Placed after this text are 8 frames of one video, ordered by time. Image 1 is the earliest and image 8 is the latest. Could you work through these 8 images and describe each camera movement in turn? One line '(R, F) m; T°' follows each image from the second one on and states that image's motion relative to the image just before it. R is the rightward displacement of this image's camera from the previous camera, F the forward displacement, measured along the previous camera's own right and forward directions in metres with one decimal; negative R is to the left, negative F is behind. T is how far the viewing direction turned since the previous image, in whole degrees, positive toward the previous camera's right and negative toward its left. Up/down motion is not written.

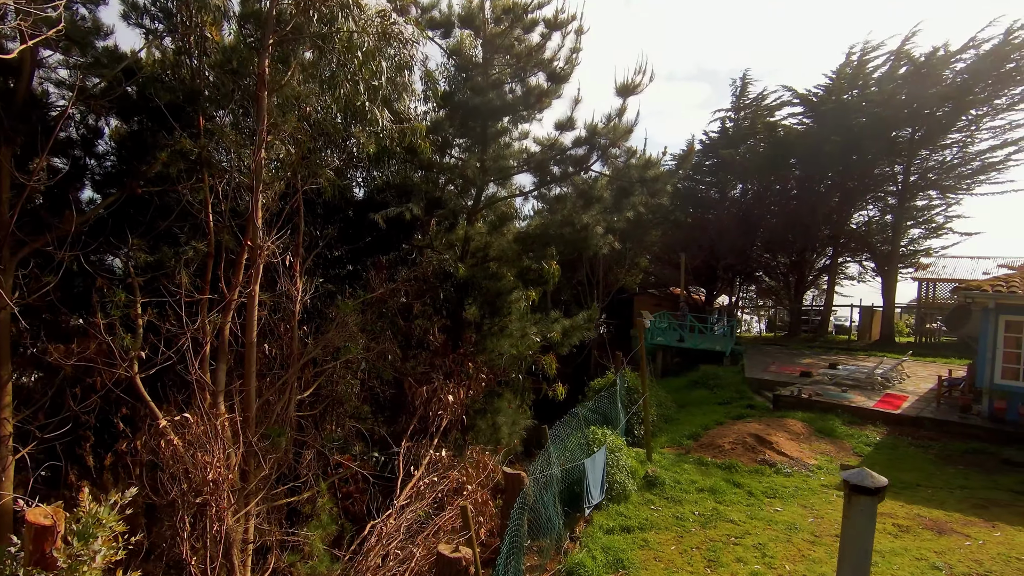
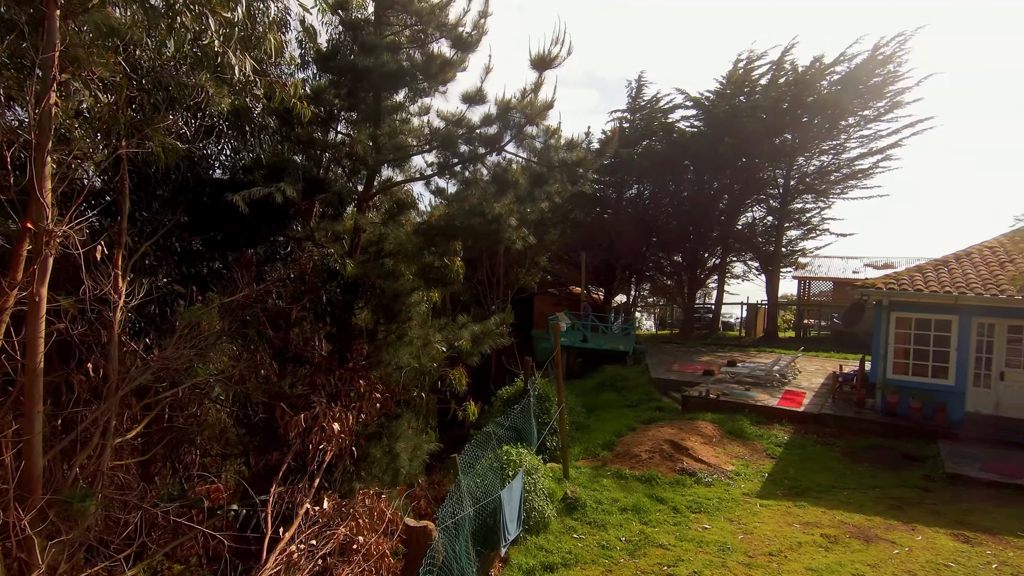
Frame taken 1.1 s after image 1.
(-0.1, +1.1) m; +10°
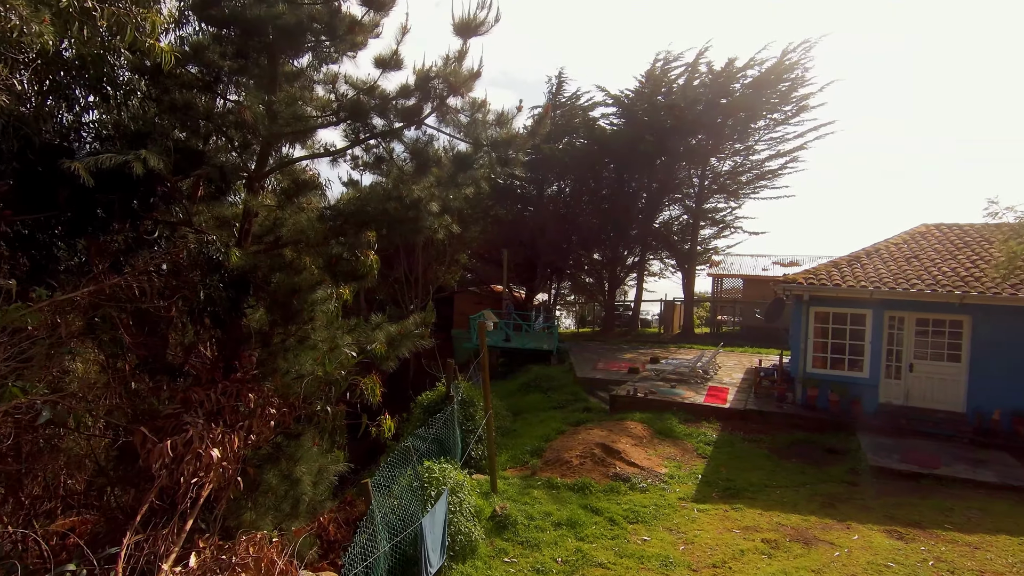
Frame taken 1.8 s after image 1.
(0.0, +0.8) m; +8°
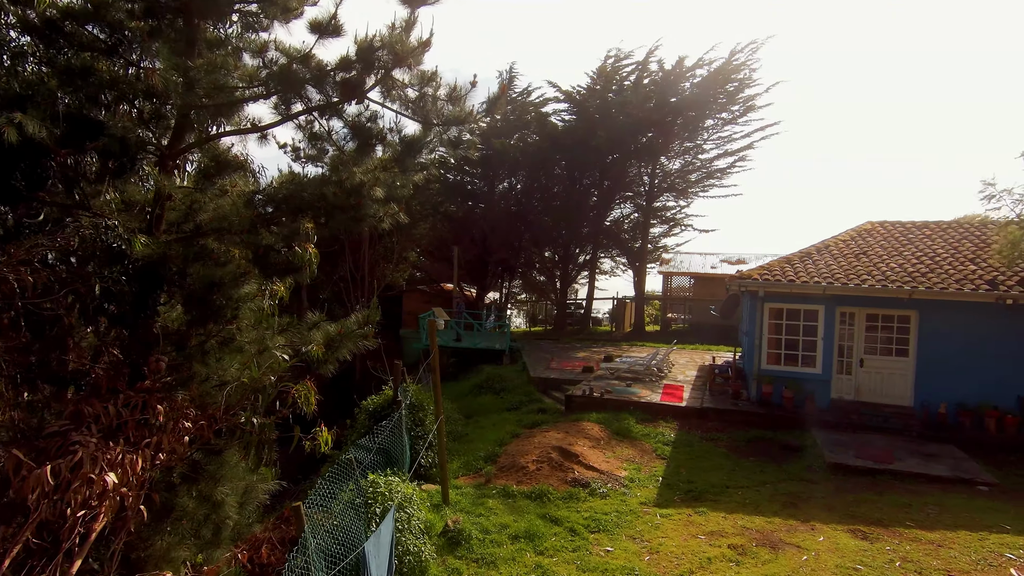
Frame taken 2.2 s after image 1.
(0.0, +0.5) m; +5°
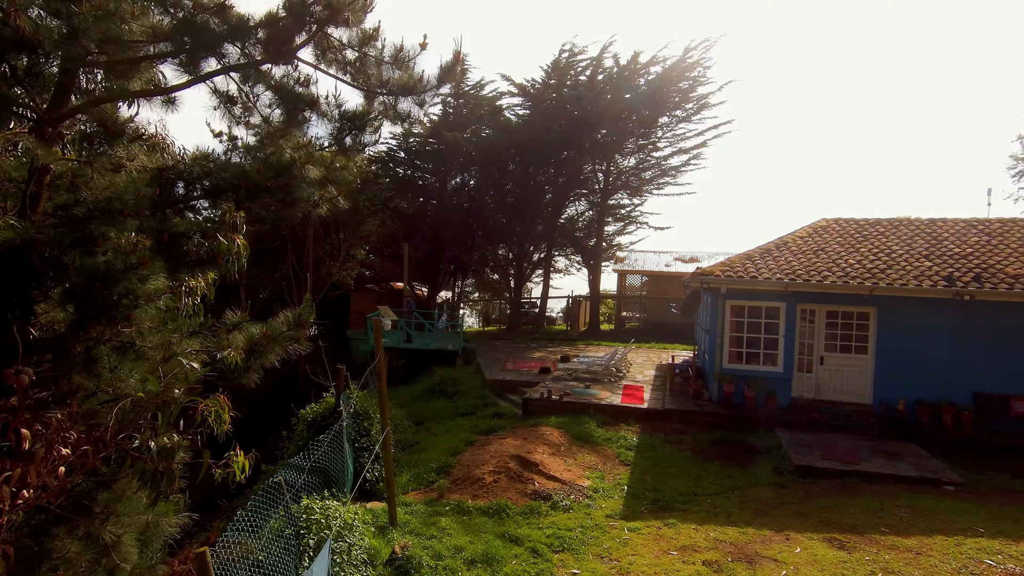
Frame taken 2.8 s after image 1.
(0.0, +0.6) m; +5°
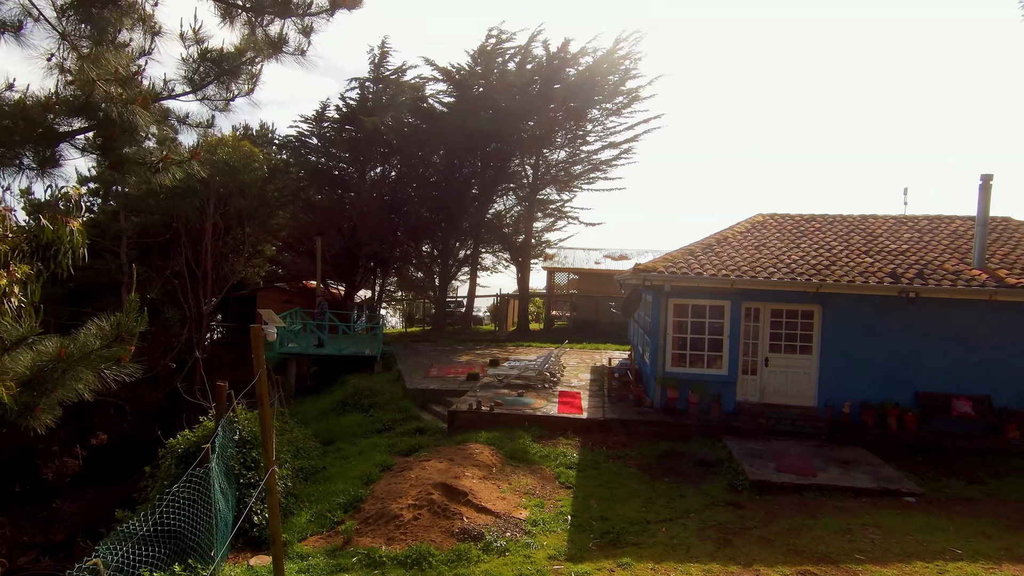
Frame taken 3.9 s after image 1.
(0.0, +1.2) m; +7°
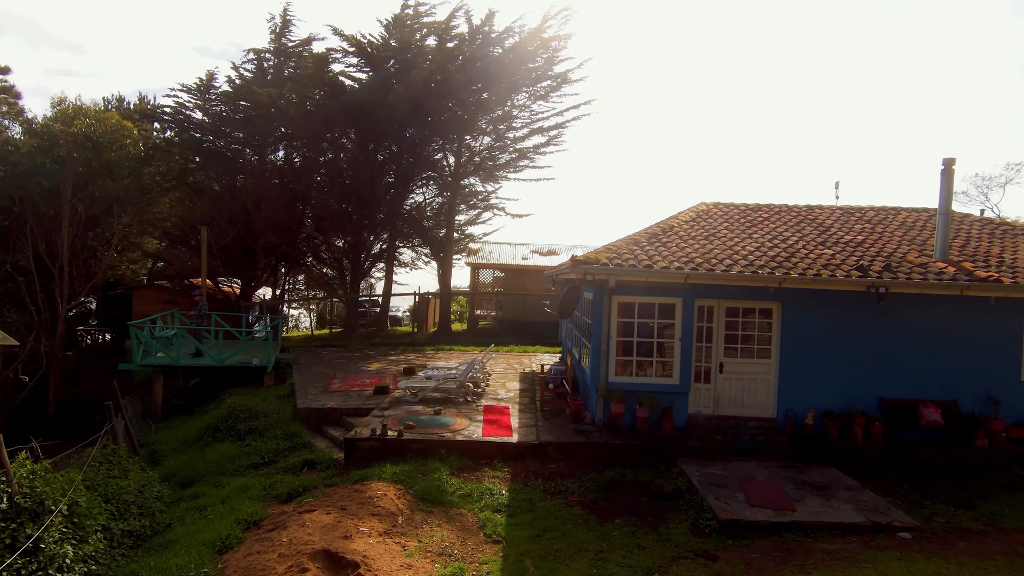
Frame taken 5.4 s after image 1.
(+0.1, +1.7) m; +7°
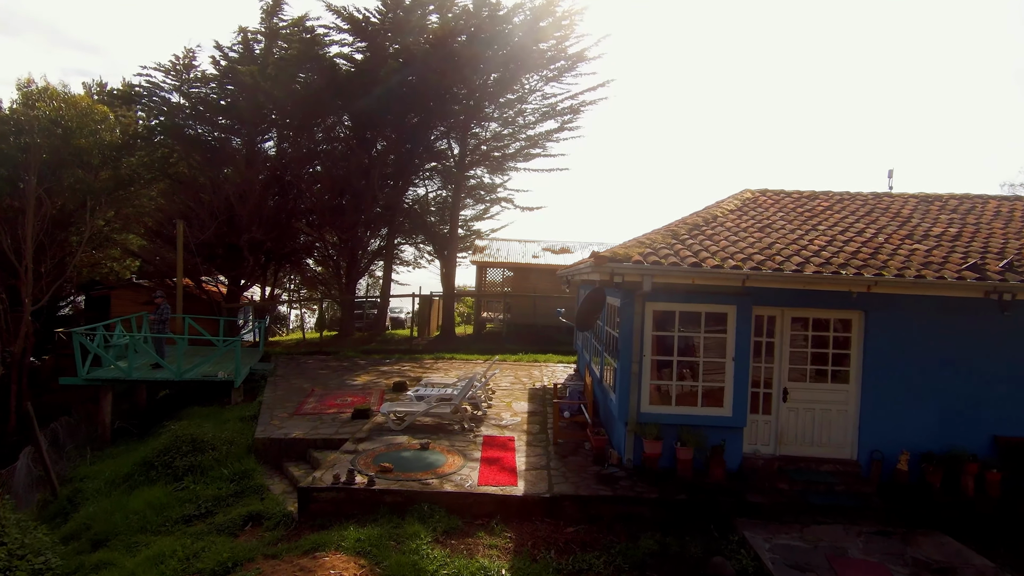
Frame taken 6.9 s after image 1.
(+0.1, +1.8) m; -1°
